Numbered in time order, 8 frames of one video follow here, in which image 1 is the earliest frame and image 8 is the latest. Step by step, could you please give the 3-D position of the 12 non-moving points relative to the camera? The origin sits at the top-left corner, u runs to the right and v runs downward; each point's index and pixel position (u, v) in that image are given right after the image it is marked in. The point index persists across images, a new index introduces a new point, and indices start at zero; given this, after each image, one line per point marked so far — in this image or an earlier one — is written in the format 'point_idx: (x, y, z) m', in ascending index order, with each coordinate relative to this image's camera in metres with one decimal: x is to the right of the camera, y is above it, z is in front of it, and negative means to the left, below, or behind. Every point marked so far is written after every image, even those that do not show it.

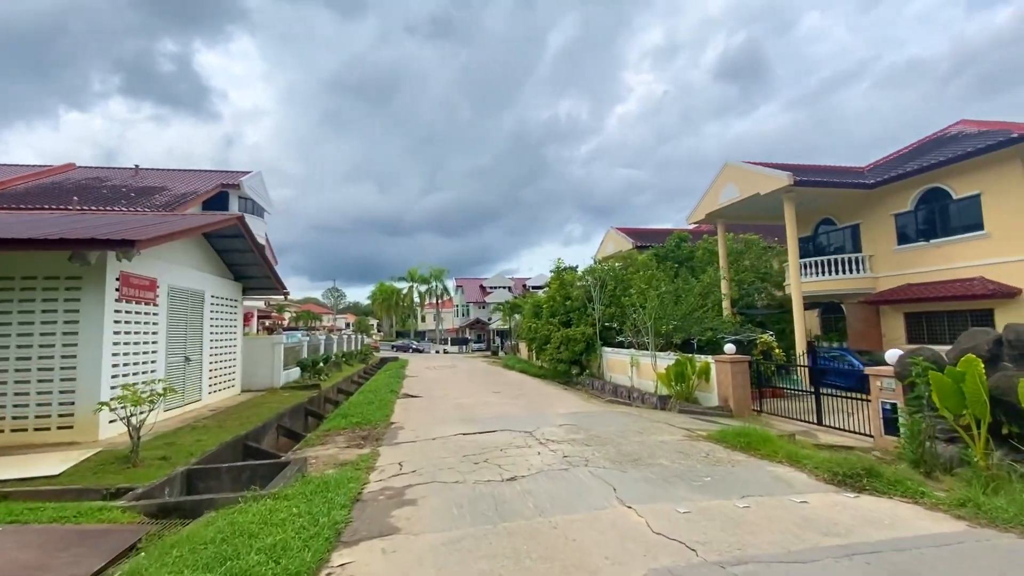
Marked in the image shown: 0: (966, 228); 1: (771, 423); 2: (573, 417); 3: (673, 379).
0: (+16.3, +2.2, +17.3) m
1: (+7.0, -3.6, +13.3) m
2: (+1.4, -3.0, +11.2) m
3: (+5.2, -2.9, +15.7) m
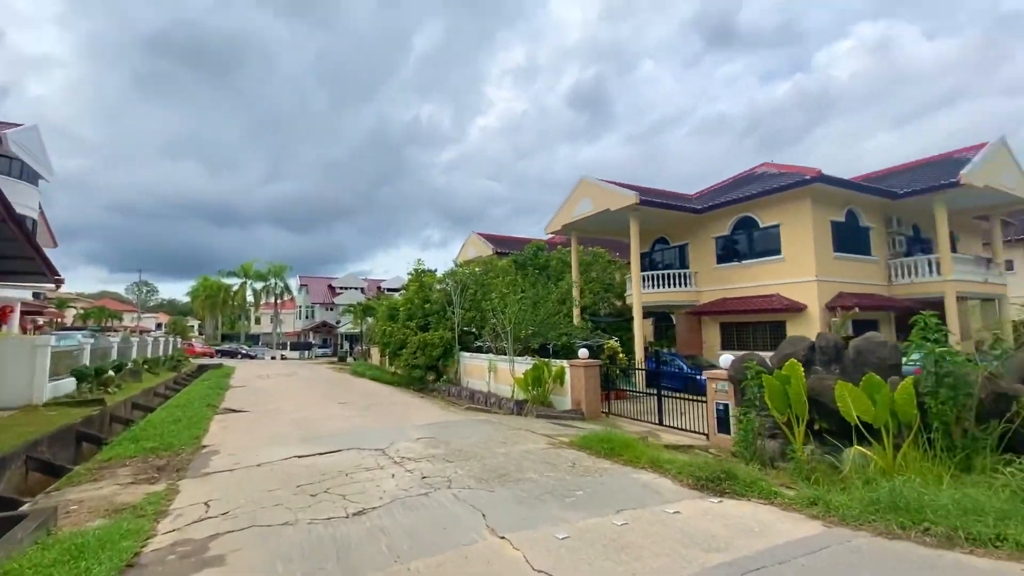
0: (+10.9, +1.5, +20.5) m
1: (+3.0, -3.8, +13.9) m
2: (-1.7, -3.0, +10.3) m
3: (+0.6, -3.1, +15.6) m
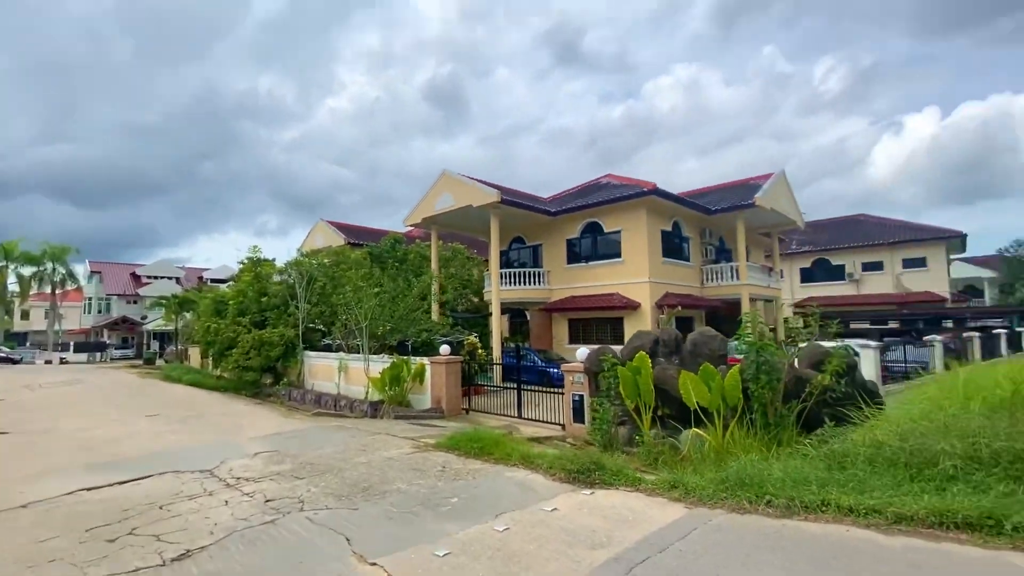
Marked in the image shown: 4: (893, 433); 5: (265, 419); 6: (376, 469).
0: (+4.6, +1.6, +22.4) m
1: (-1.0, -3.7, +13.8) m
2: (-4.4, -2.8, +8.9) m
3: (-3.8, -2.9, +14.7) m
4: (+4.2, -1.6, +5.3) m
5: (-5.8, -3.1, +11.4) m
6: (-1.8, -2.5, +6.7) m
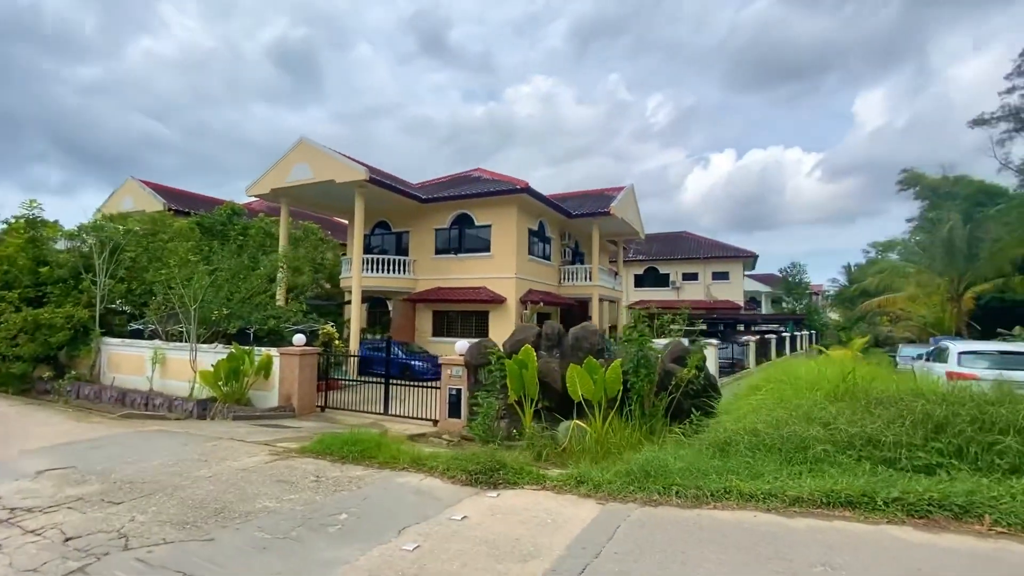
0: (-1.5, +1.9, +22.4) m
1: (-4.6, -3.3, +12.4) m
2: (-6.3, -2.3, +6.7) m
3: (-7.5, -2.3, +12.4) m
4: (+3.1, -1.6, +5.9) m
5: (-8.4, -2.5, +8.7) m
6: (-3.1, -2.2, +5.4) m
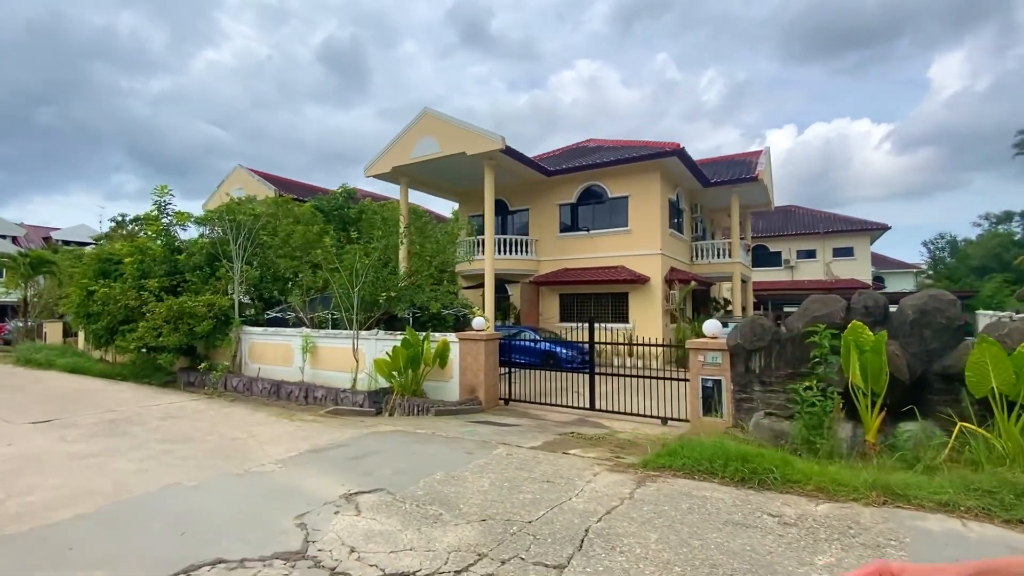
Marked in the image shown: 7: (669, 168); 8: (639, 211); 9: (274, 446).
0: (+4.2, +2.7, +20.1) m
1: (+0.3, -2.7, +10.6) m
2: (-1.9, -1.9, +5.1) m
3: (-2.6, -1.8, +10.9) m
4: (+7.3, -1.0, +3.4) m
5: (-3.8, -2.1, +7.2) m
6: (+1.1, -1.7, +3.5) m
7: (+6.3, +4.8, +19.3) m
8: (+5.1, +3.1, +19.4) m
9: (-3.0, -2.0, +6.0) m
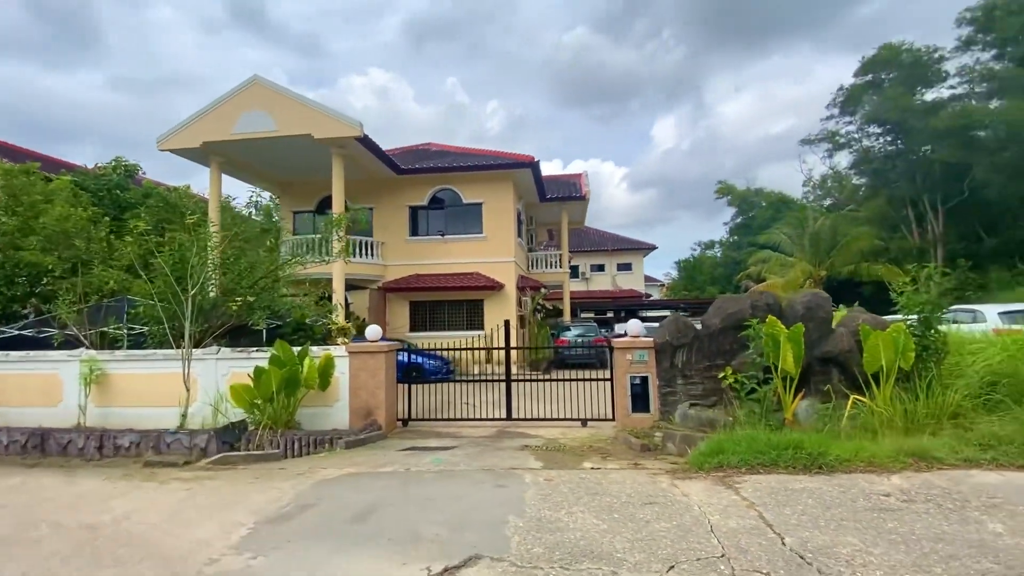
0: (-1.9, +2.4, +19.8) m
1: (-1.5, -2.8, +9.4) m
2: (-1.3, -1.8, +3.5) m
3: (-4.3, -1.8, +8.4) m
4: (+7.8, -0.9, +5.7) m
5: (-3.8, -2.0, +4.6) m
6: (+2.2, -1.6, +3.2) m
7: (+0.3, +4.5, +19.9) m
8: (-0.8, +2.8, +19.5) m
9: (-2.6, -1.9, +3.8) m
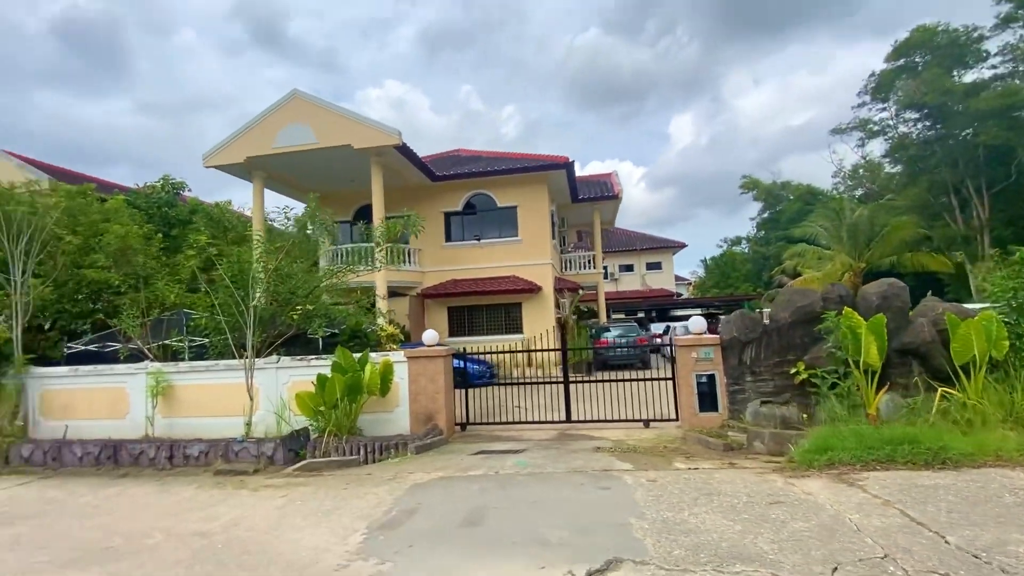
0: (-0.5, +2.3, +19.7) m
1: (-0.3, -2.8, +9.3) m
2: (-0.4, -1.8, +3.4) m
3: (-3.2, -2.0, +8.5) m
4: (+8.8, -0.6, +5.2) m
5: (-2.9, -2.1, +4.6) m
6: (+3.0, -1.5, +3.0) m
7: (+1.7, +4.4, +19.8) m
8: (+0.6, +2.7, +19.4) m
9: (-1.7, -1.9, +3.8) m
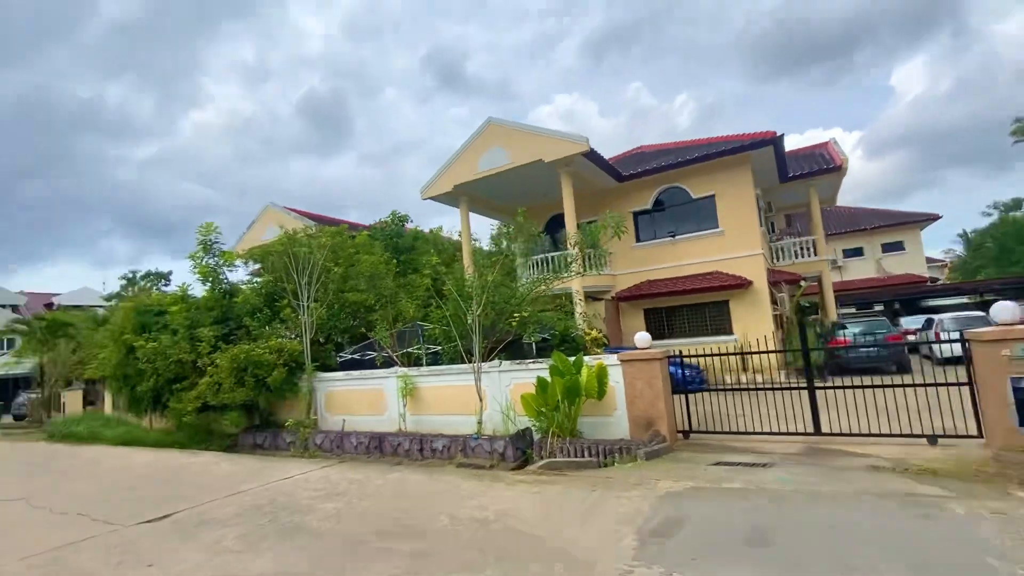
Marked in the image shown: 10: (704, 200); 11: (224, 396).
0: (+7.1, +2.4, +18.4) m
1: (+3.8, -2.7, +8.5) m
2: (+1.5, -1.7, +3.0) m
3: (+0.8, -2.1, +8.8) m
4: (+10.6, +0.1, +1.5) m
5: (-0.4, -2.2, +5.1) m
6: (+4.5, -1.2, +1.5) m
7: (+8.9, +4.6, +17.7) m
8: (+7.9, +2.8, +17.7) m
9: (+0.4, -1.9, +3.9) m
10: (+7.2, +3.3, +18.3) m
11: (-7.4, -2.8, +12.6) m
